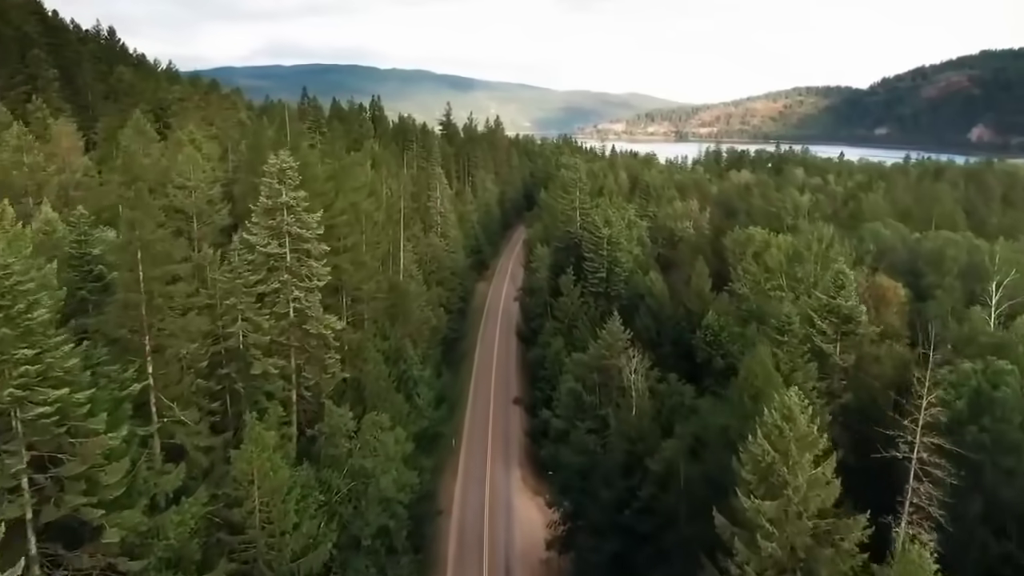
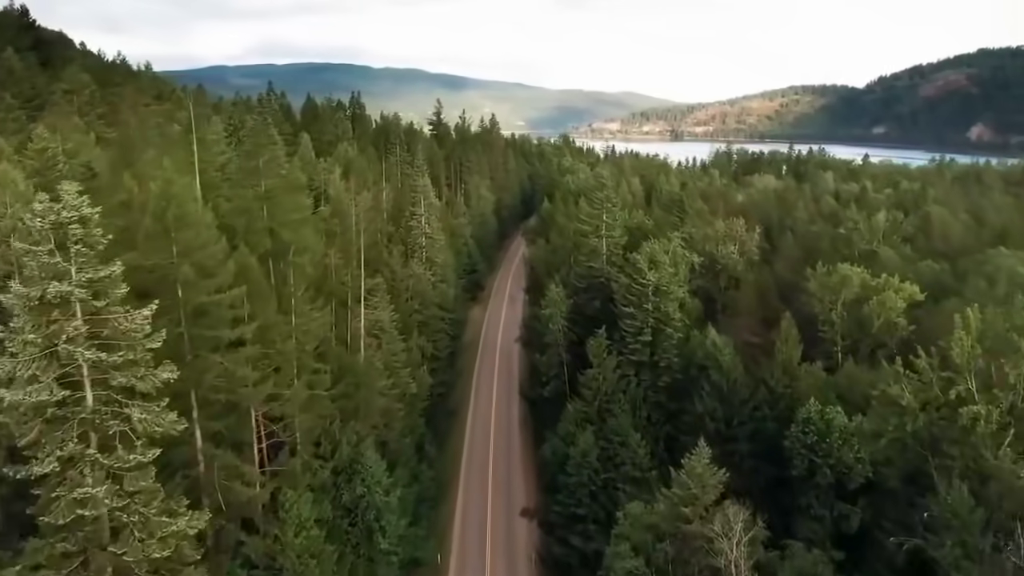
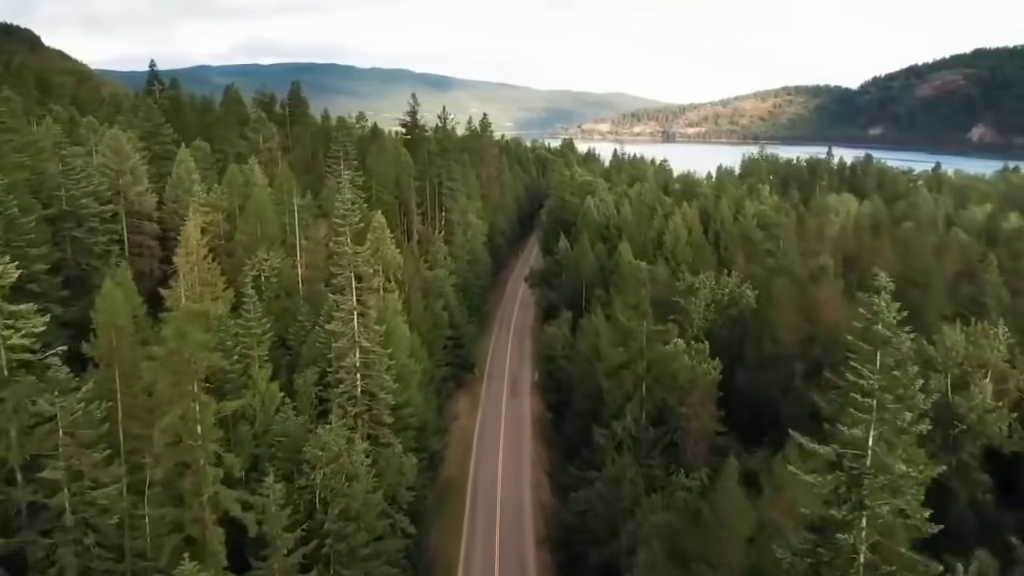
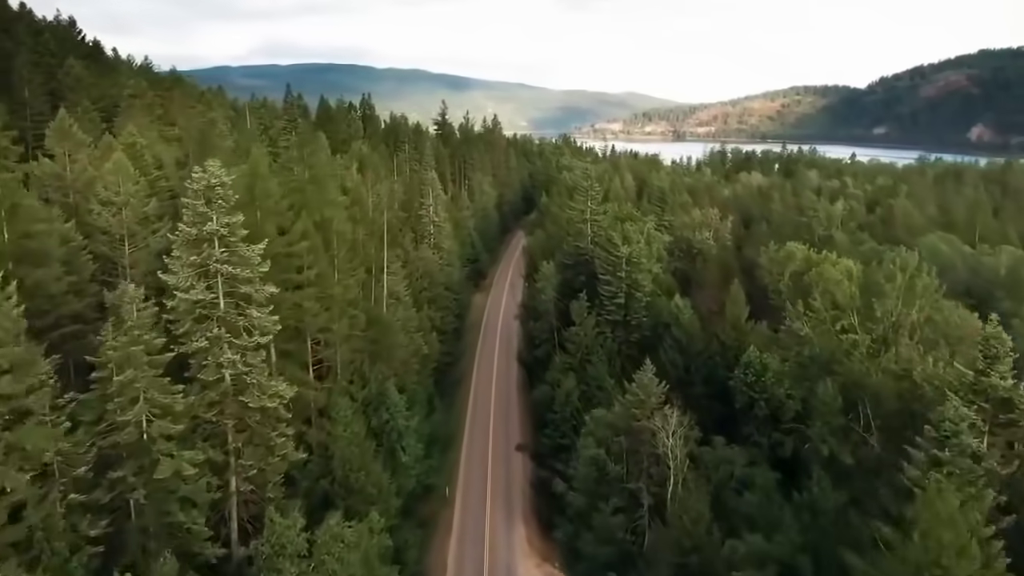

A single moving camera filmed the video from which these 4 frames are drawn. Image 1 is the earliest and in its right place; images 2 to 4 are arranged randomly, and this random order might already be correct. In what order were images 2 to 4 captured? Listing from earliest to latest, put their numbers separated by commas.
4, 2, 3
